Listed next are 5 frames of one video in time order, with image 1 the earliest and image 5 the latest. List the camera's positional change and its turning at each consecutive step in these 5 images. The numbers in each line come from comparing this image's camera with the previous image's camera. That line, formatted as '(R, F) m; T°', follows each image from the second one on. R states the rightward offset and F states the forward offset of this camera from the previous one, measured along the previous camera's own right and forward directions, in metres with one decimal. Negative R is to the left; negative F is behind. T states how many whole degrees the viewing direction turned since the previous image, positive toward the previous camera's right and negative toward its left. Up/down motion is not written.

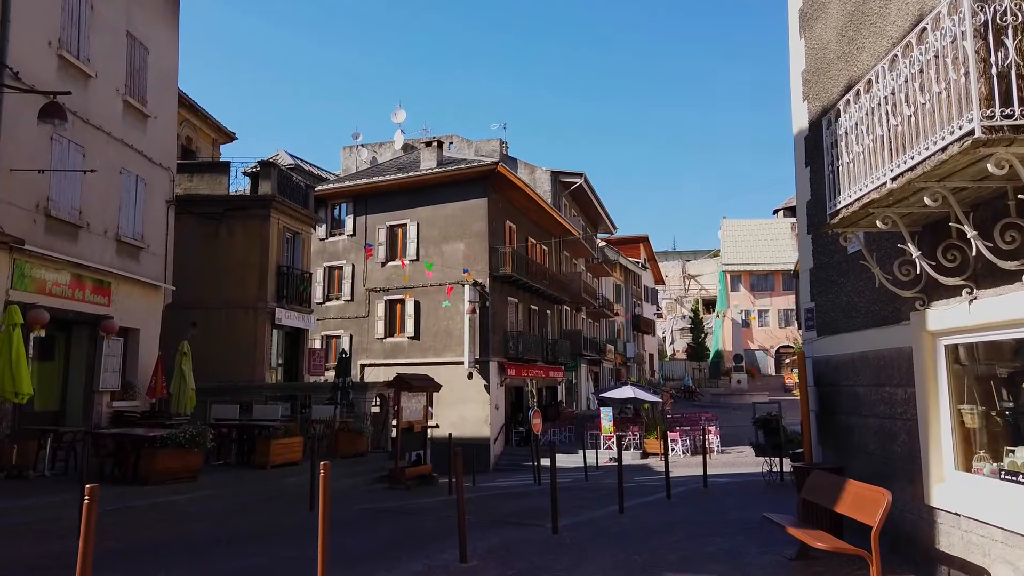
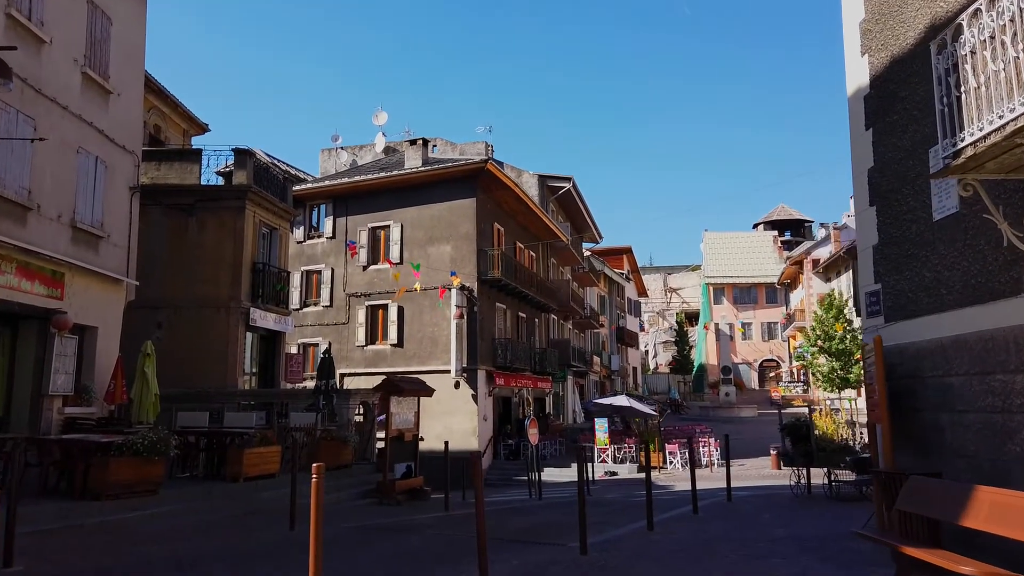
(-0.5, +1.4) m; +2°
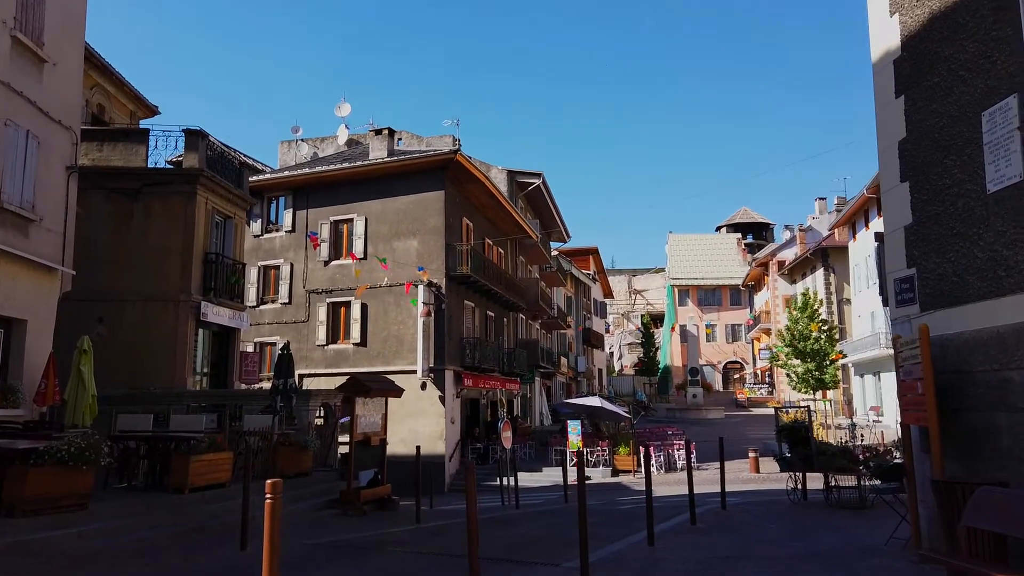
(-0.3, +1.1) m; +3°
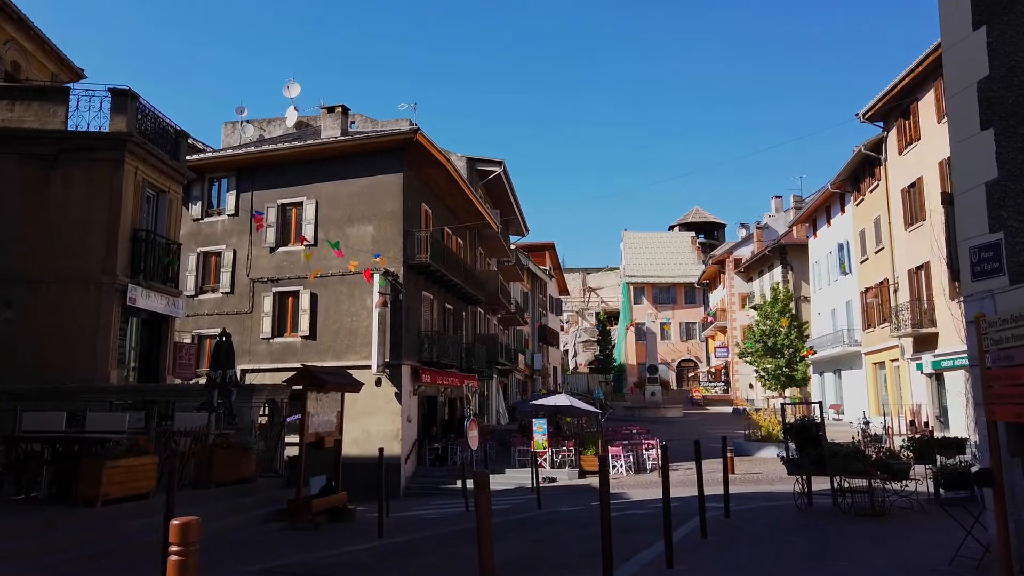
(-0.4, +1.6) m; +4°
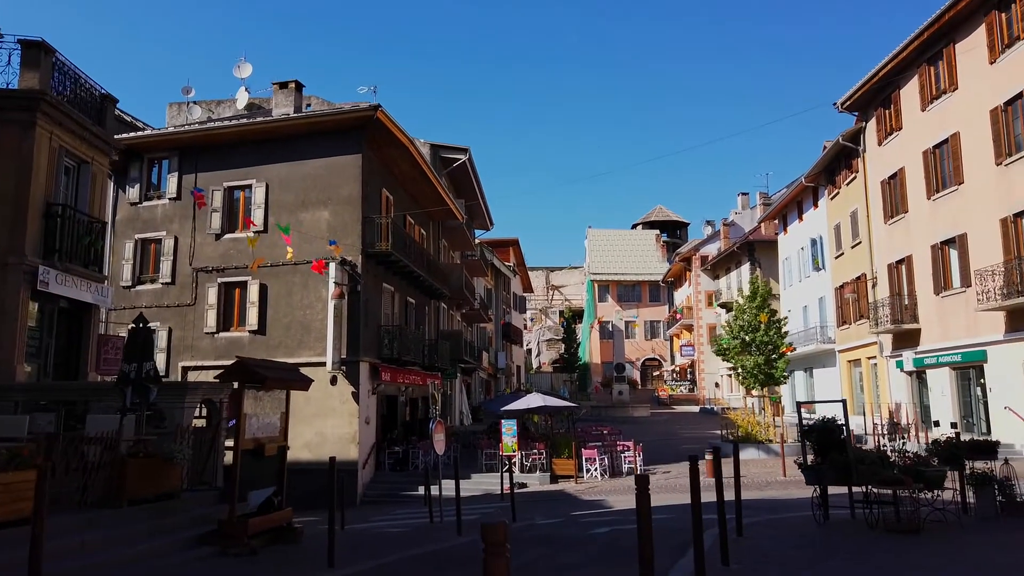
(-0.2, +1.6) m; +3°
